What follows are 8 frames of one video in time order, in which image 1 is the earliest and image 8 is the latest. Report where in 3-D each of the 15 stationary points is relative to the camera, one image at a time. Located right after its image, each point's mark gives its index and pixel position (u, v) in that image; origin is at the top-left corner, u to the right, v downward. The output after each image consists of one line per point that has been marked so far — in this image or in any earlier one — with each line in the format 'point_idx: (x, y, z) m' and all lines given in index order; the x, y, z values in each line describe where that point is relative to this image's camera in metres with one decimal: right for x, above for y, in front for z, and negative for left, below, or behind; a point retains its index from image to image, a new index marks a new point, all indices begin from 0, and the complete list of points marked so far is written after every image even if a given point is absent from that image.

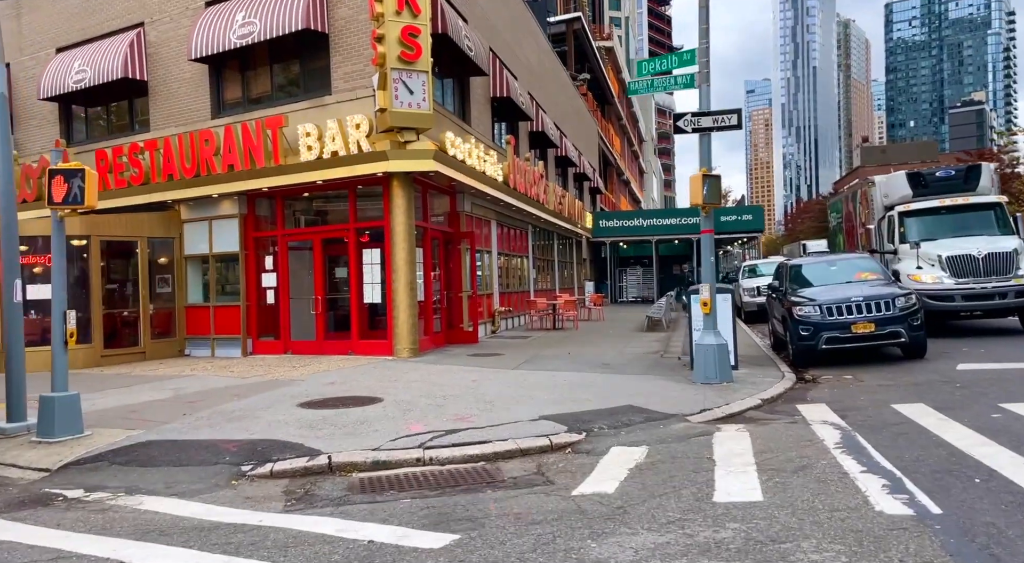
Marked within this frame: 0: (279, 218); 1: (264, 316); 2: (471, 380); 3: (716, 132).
0: (-5.1, +1.4, +14.5) m
1: (-5.5, -0.8, +14.8) m
2: (-0.7, -1.6, +10.6) m
3: (+3.0, +2.2, +9.5) m
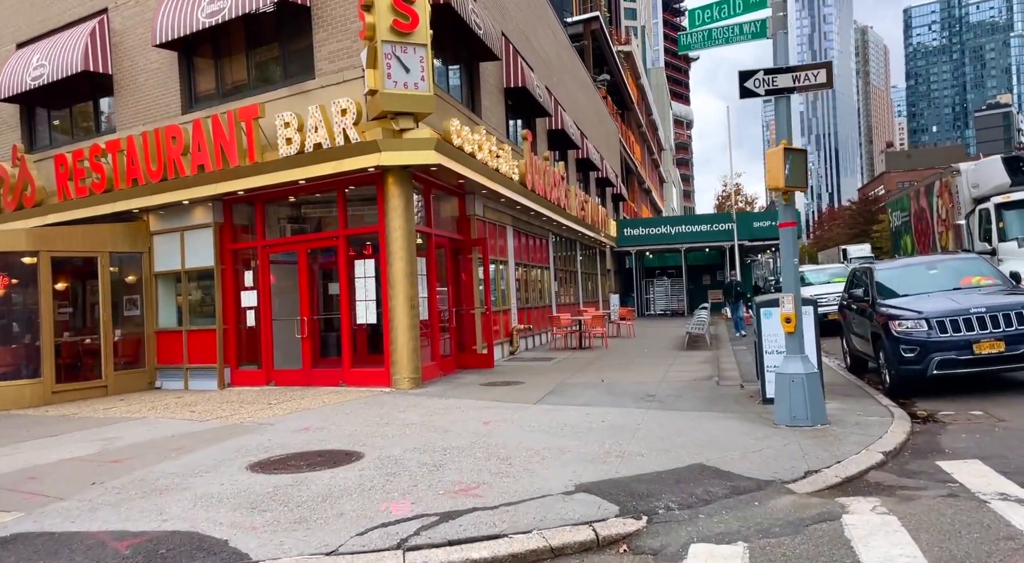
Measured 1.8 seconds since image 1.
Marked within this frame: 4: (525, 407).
0: (-4.8, +1.1, +12.5) m
1: (-5.1, -1.2, +12.7) m
2: (-0.4, -1.8, +8.3) m
3: (+3.1, +2.1, +7.2) m
4: (+0.2, -1.8, +9.4) m
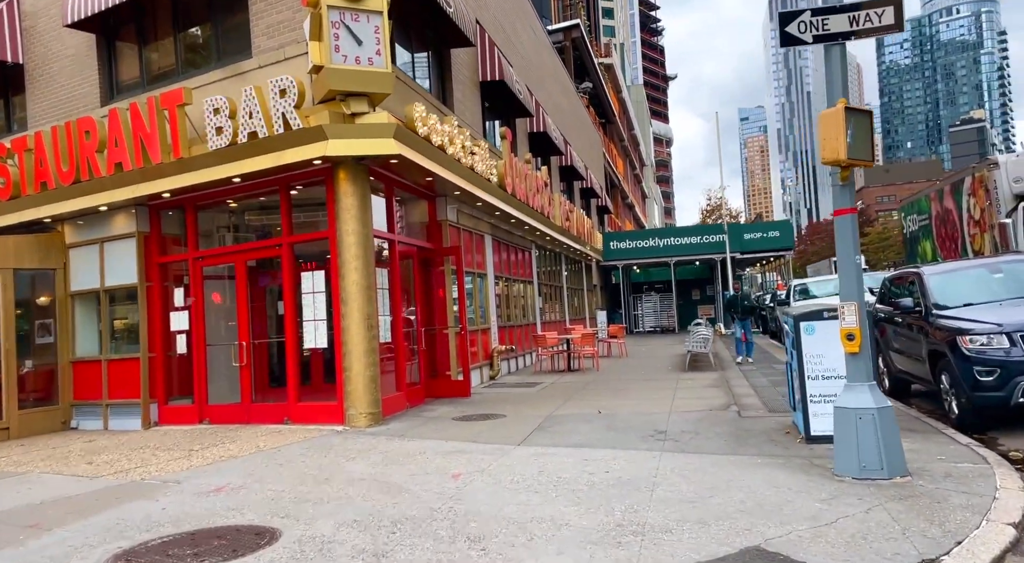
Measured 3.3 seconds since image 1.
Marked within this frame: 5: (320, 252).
0: (-5.1, +0.8, +10.5) m
1: (-5.5, -1.5, +10.7) m
2: (-0.6, -1.9, +6.5) m
3: (+2.9, +2.0, +5.5) m
4: (-0.1, -1.9, +7.6) m
5: (-2.8, +0.4, +9.6) m
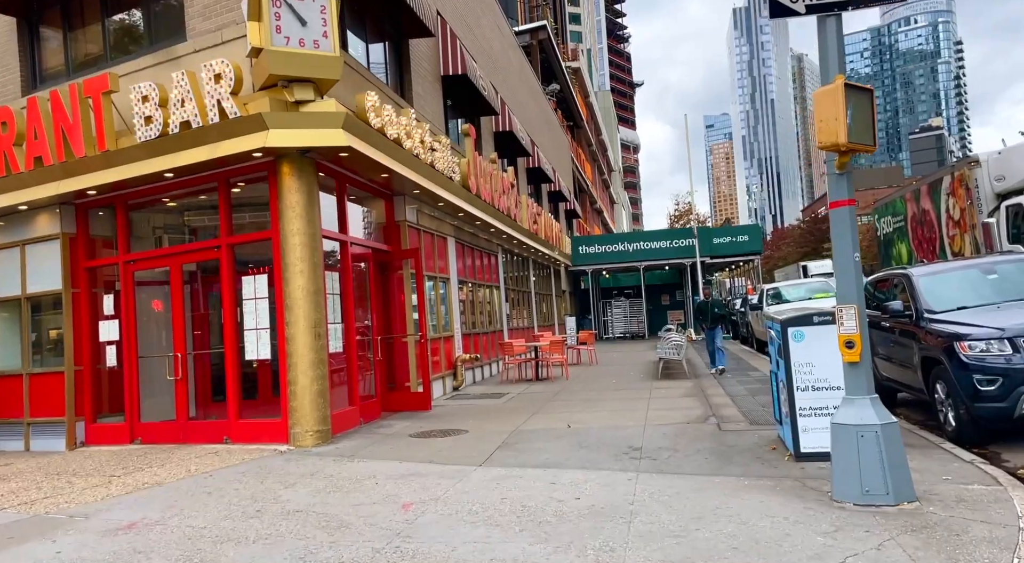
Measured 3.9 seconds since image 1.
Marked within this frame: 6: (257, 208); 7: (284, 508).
0: (-5.7, +0.7, +9.6) m
1: (-6.0, -1.6, +9.7) m
2: (-1.0, -1.9, +5.7) m
3: (+2.6, +2.0, +5.0) m
4: (-0.5, -2.0, +6.8) m
5: (-3.3, +0.4, +8.8) m
6: (-3.4, +1.0, +8.9) m
7: (-2.0, -1.9, +5.6) m
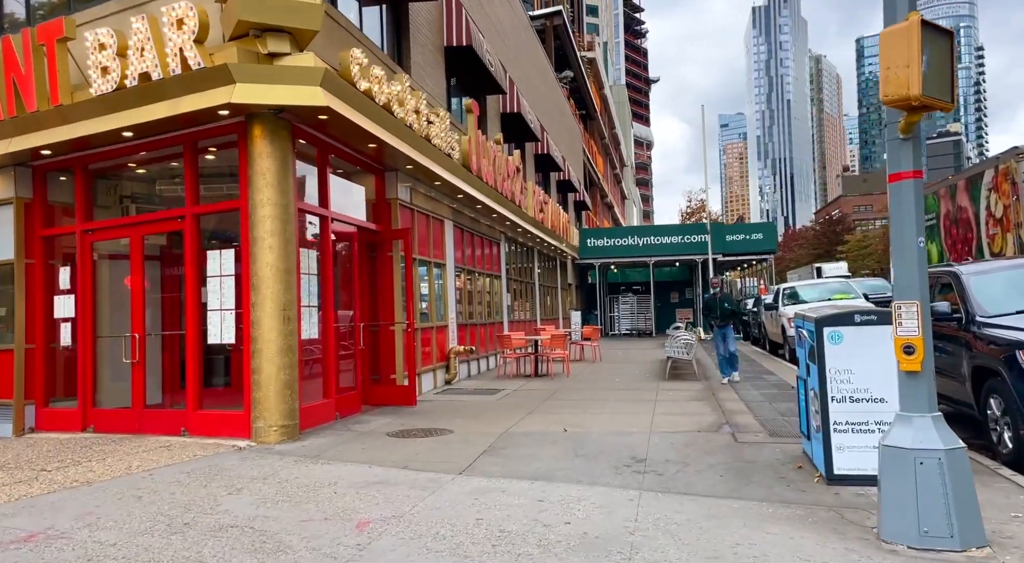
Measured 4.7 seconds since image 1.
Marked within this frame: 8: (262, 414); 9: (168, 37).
0: (-5.7, +1.1, +8.7) m
1: (-6.1, -1.2, +8.8) m
2: (-1.1, -1.7, +4.8) m
3: (+2.5, +2.1, +4.0) m
4: (-0.6, -1.8, +5.9) m
5: (-3.4, +0.7, +7.9) m
6: (-3.5, +1.3, +8.0) m
7: (-2.1, -1.7, +4.7) m
8: (-2.8, -1.5, +7.4) m
9: (-3.7, +2.6, +7.1) m
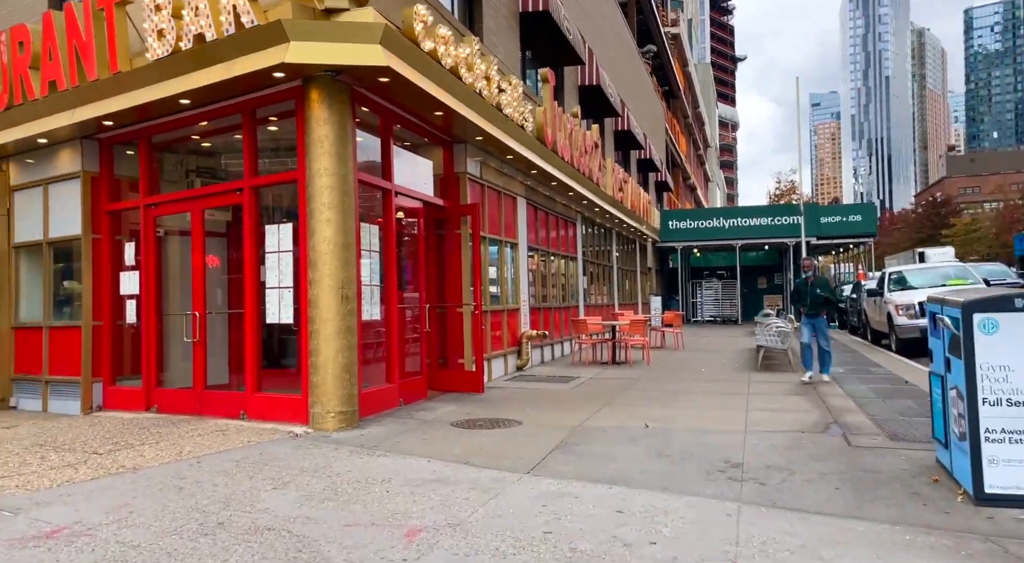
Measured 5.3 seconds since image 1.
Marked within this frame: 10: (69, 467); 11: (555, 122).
0: (-4.7, +1.4, +8.5) m
1: (-5.2, -0.9, +8.7) m
2: (-0.7, -1.5, +4.2) m
3: (+2.9, +2.2, +2.8) m
4: (0.0, -1.6, +5.2) m
5: (-2.5, +0.9, +7.4) m
6: (-2.6, +1.6, +7.5) m
7: (-1.6, -1.5, +4.2) m
8: (-2.0, -1.2, +7.0) m
9: (-2.9, +2.9, +6.6) m
10: (-3.7, -1.6, +5.5) m
11: (+0.8, +3.0, +12.5) m
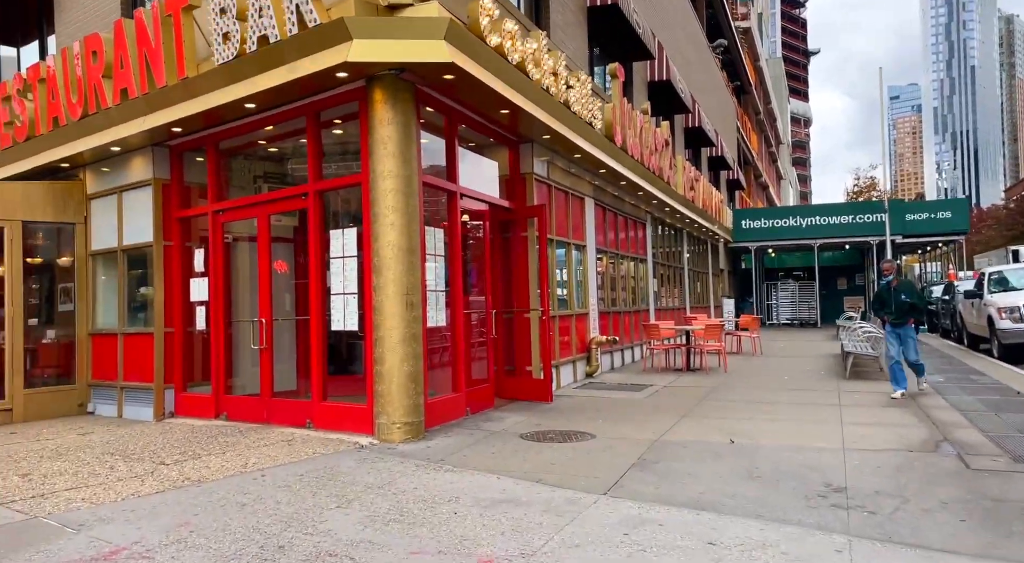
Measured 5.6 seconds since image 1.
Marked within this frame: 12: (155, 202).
0: (-3.9, +1.3, +8.5) m
1: (-4.2, -1.0, +8.8) m
2: (-0.2, -1.6, +3.8) m
3: (+3.2, +2.2, +2.2) m
4: (+0.5, -1.6, +4.8) m
5: (-1.7, +0.9, +7.2) m
6: (-1.8, +1.5, +7.3) m
7: (-1.2, -1.6, +4.0) m
8: (-1.3, -1.3, +6.7) m
9: (-2.2, +2.8, +6.5) m
10: (-3.1, -1.6, +5.5) m
11: (+2.0, +3.0, +12.0) m
12: (-4.7, +1.1, +8.8) m
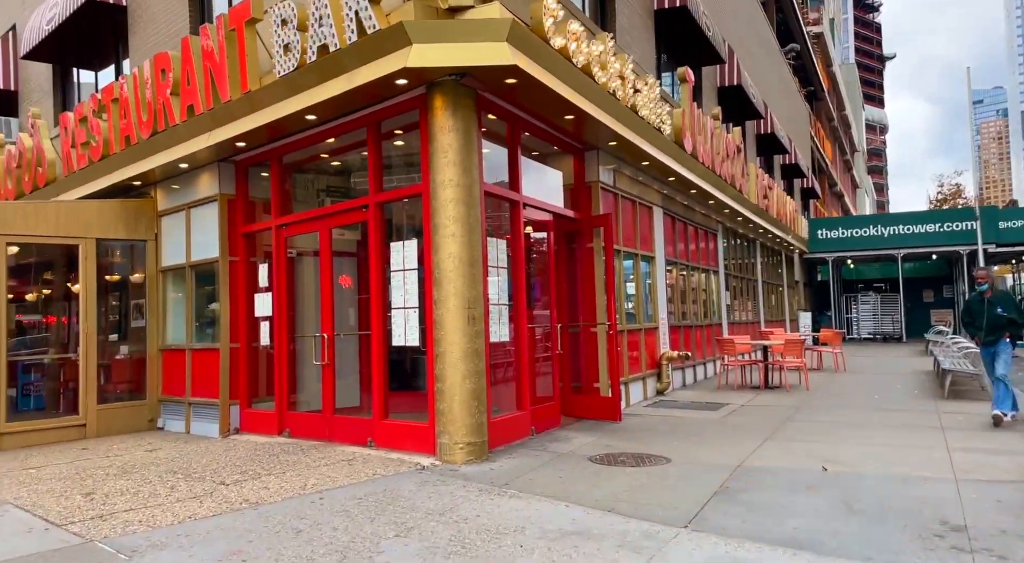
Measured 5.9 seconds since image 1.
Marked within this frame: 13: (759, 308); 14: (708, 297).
0: (-3.0, +1.1, +8.5) m
1: (-3.4, -1.2, +8.8) m
2: (+0.2, -1.6, +3.4) m
3: (+3.4, +2.2, +1.6) m
4: (+1.0, -1.7, +4.3) m
5: (-1.0, +0.7, +7.0) m
6: (-1.1, +1.3, +7.2) m
7: (-0.8, -1.6, +3.7) m
8: (-0.6, -1.4, +6.4) m
9: (-1.6, +2.7, +6.4) m
10: (-2.5, -1.7, +5.3) m
11: (+3.2, +2.8, +11.5) m
12: (-3.9, +0.9, +8.8) m
13: (+7.4, -0.8, +19.6) m
14: (+4.4, -0.3, +14.9) m
